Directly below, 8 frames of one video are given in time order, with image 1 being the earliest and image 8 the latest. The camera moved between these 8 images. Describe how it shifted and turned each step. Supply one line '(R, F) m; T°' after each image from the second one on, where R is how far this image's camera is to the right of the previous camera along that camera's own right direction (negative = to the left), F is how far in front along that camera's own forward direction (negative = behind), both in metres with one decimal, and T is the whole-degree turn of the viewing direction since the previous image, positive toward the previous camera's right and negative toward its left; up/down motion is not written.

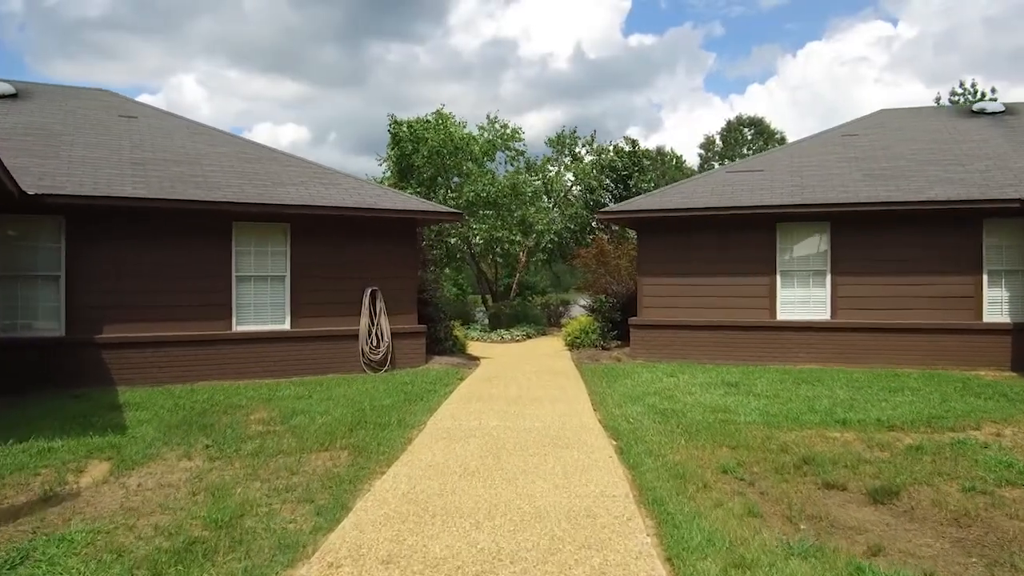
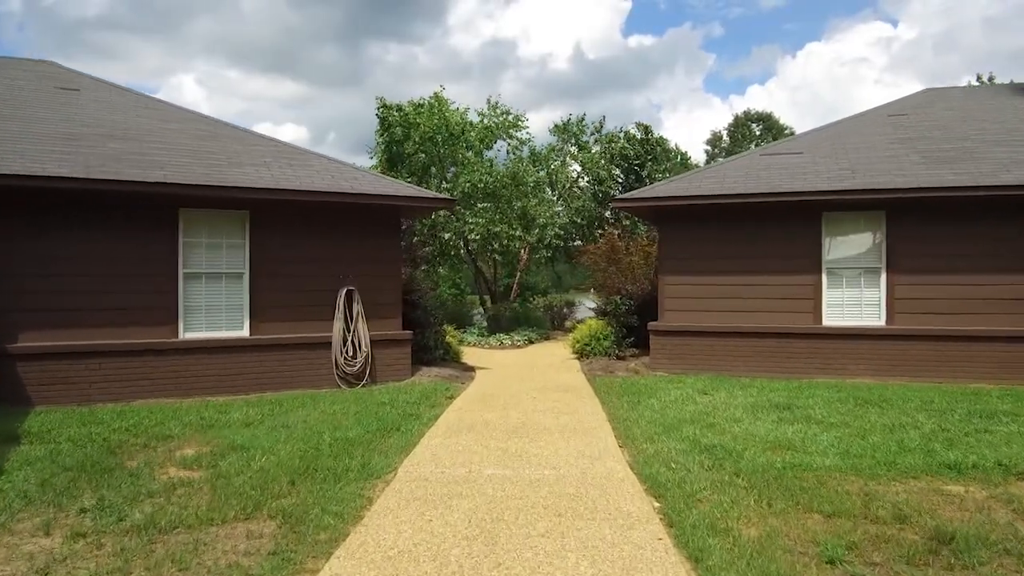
(0.0, +1.7) m; 0°
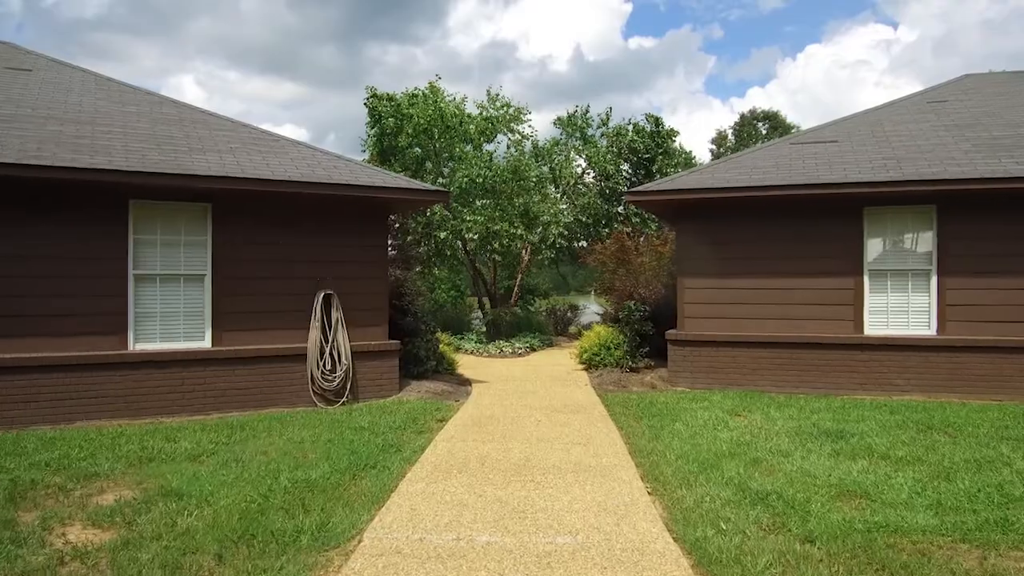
(0.0, +1.2) m; 0°
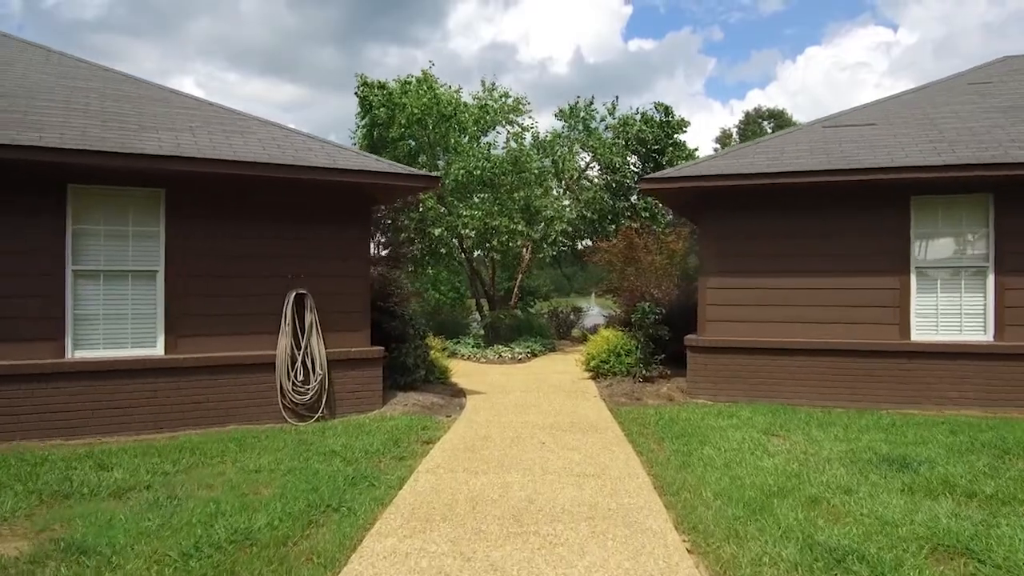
(0.0, +1.1) m; 0°
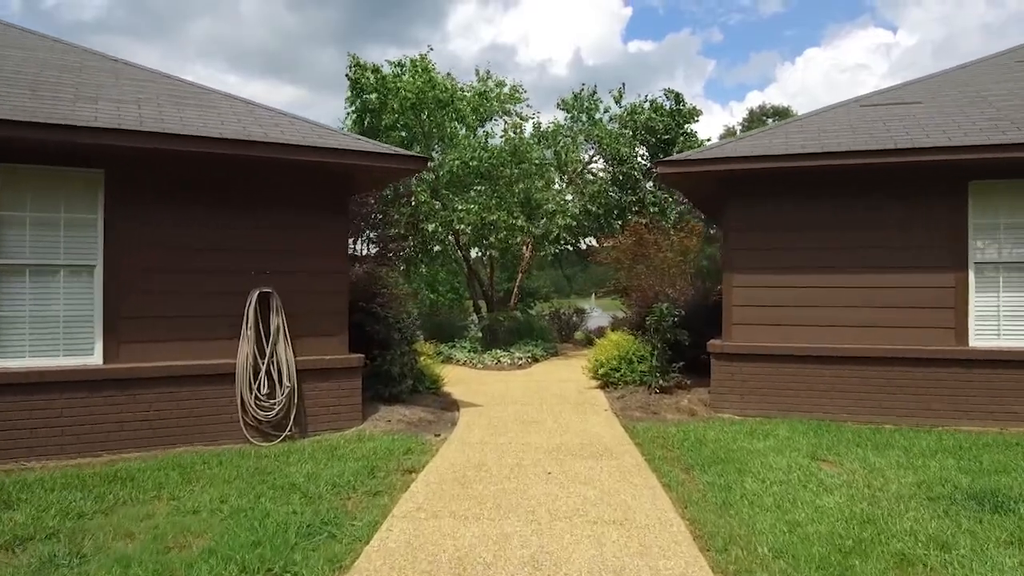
(0.0, +1.0) m; 0°
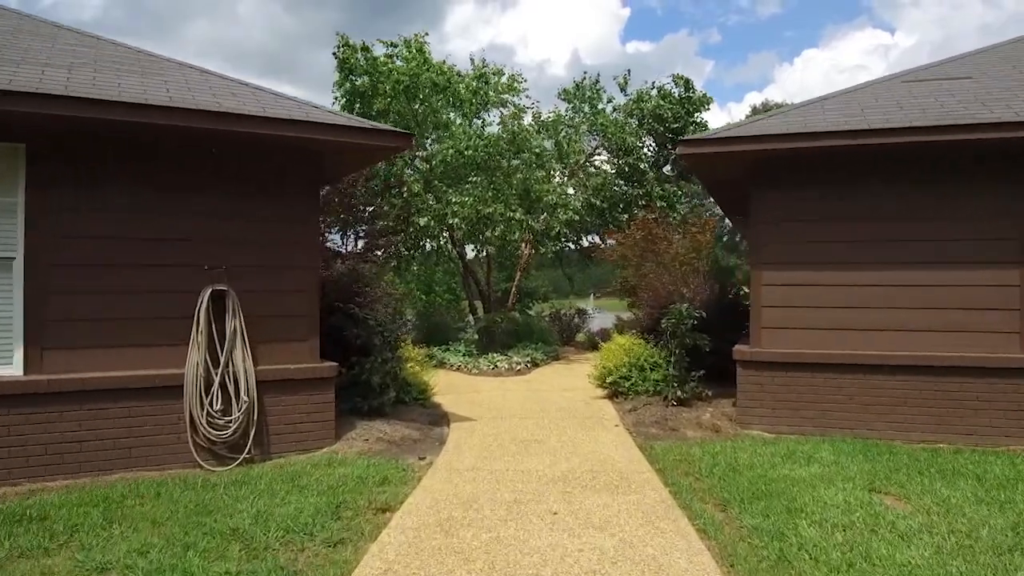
(0.0, +0.9) m; 0°
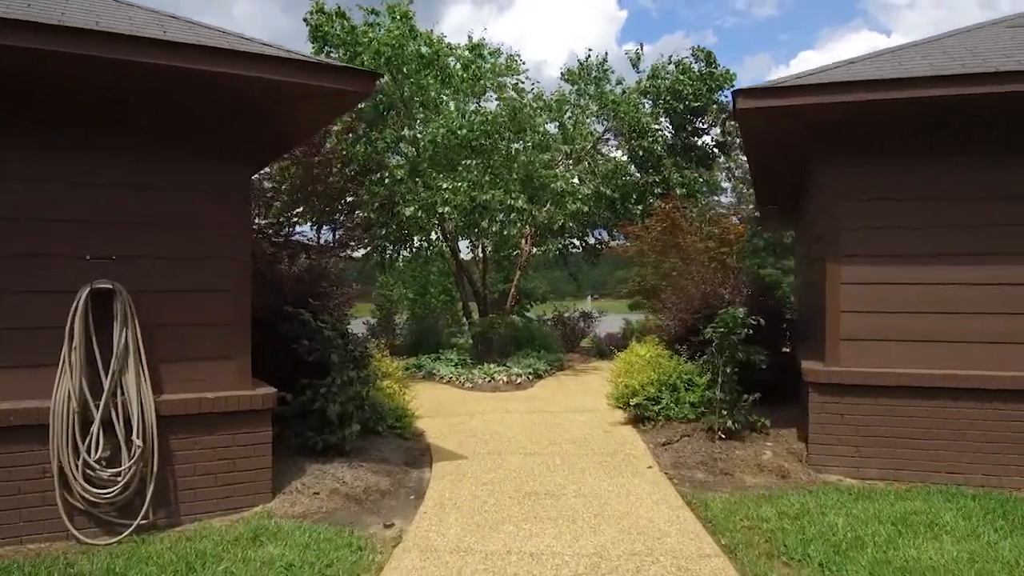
(0.0, +1.5) m; 0°
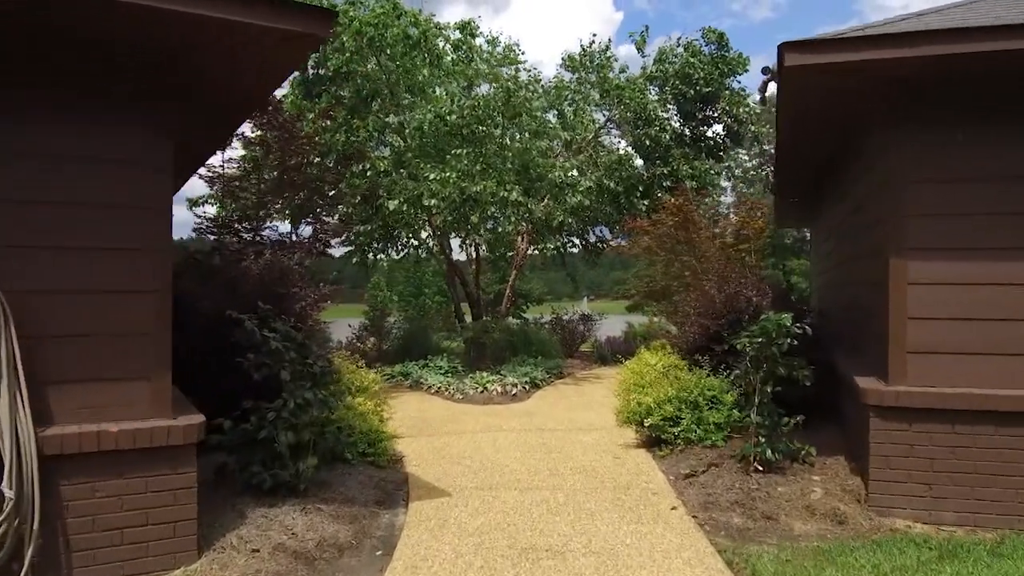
(0.0, +0.9) m; 0°
